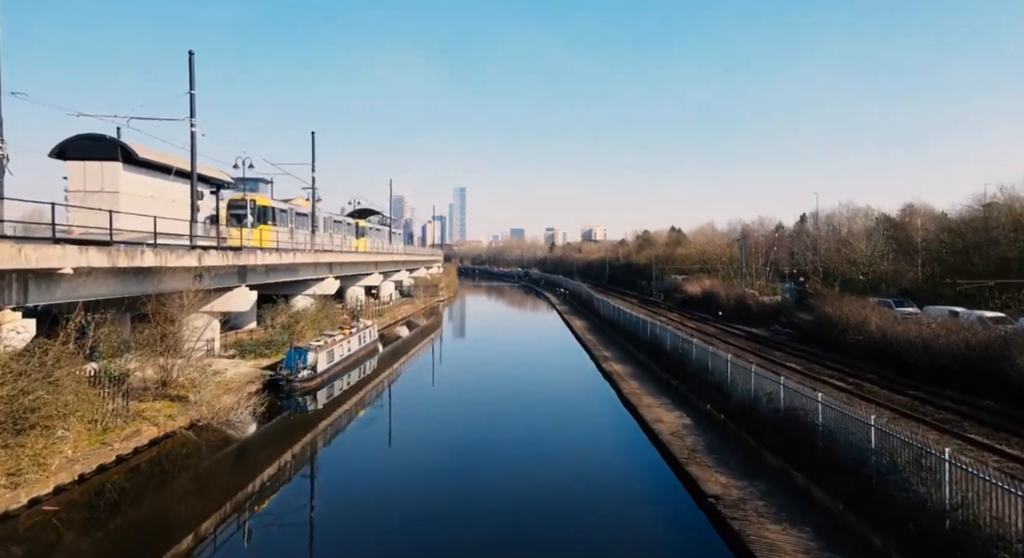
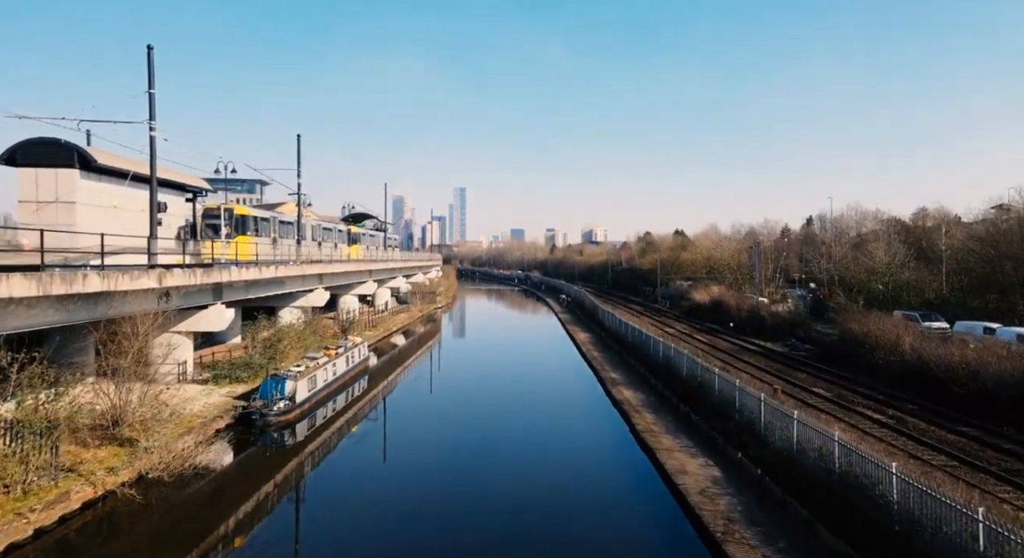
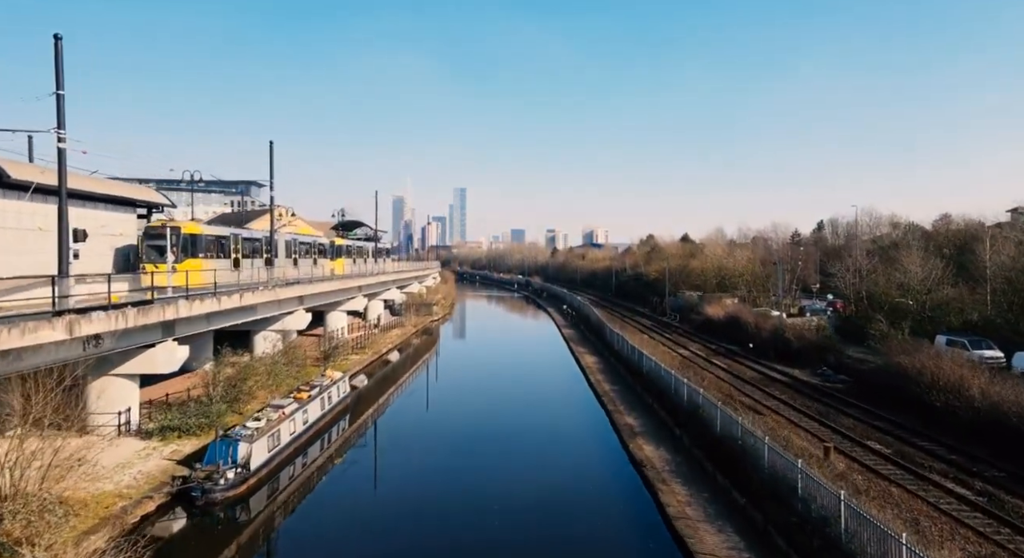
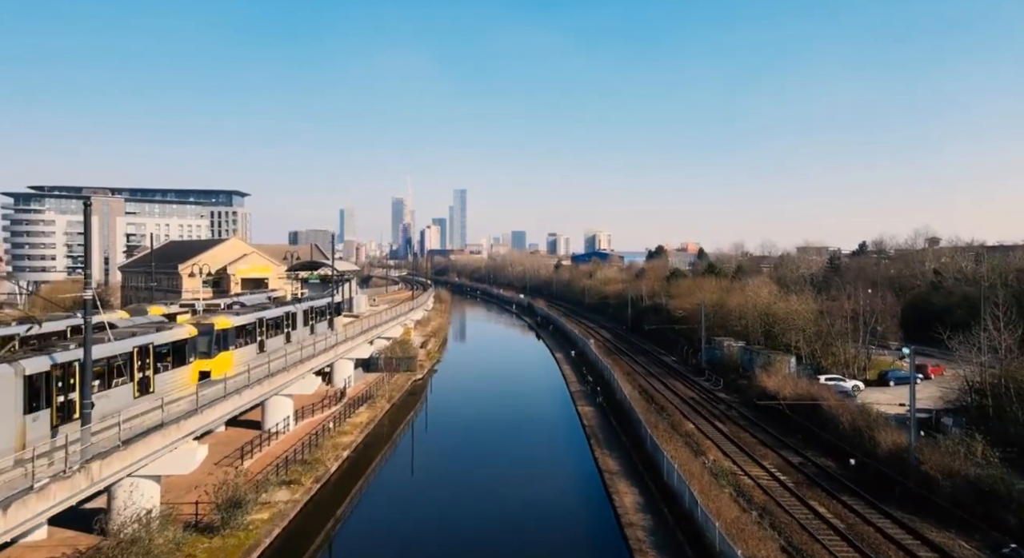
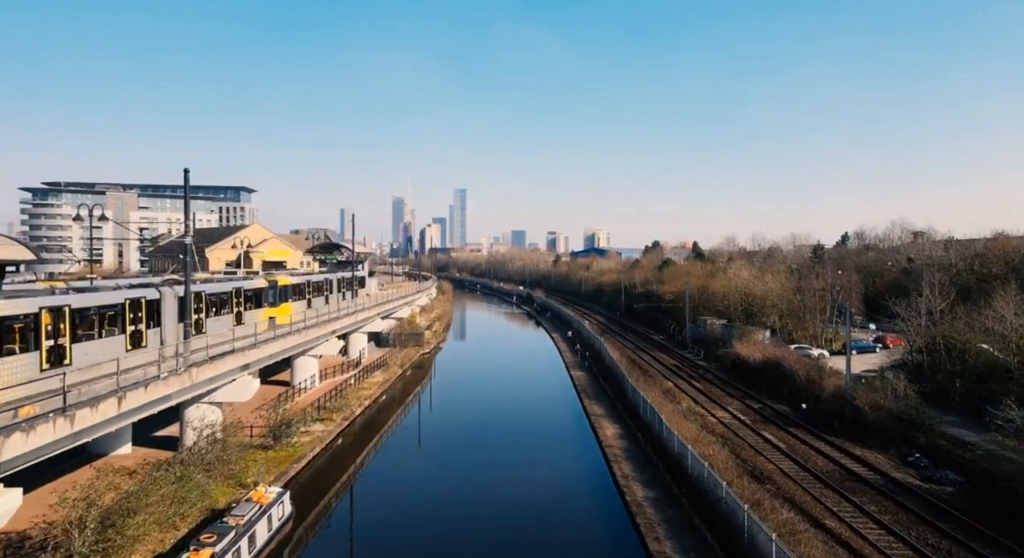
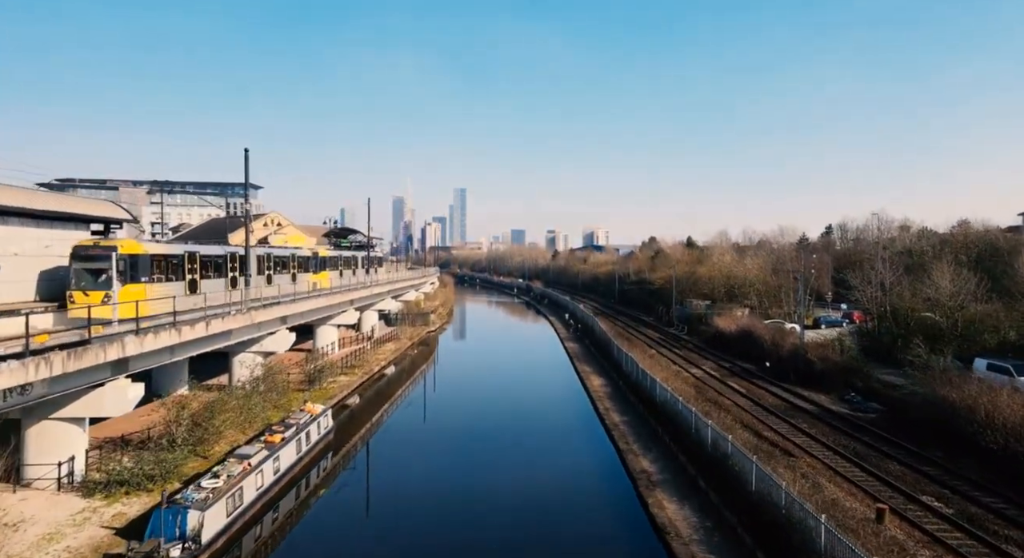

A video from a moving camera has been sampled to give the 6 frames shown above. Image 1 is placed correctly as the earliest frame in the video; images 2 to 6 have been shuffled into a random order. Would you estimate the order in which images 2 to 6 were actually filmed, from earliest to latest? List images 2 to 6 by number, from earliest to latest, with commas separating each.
2, 3, 6, 5, 4
